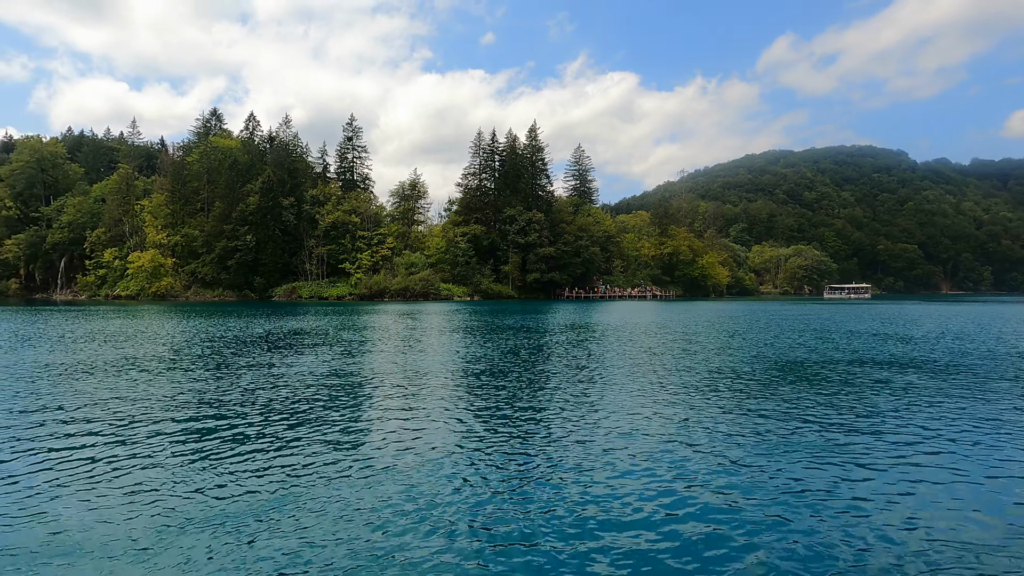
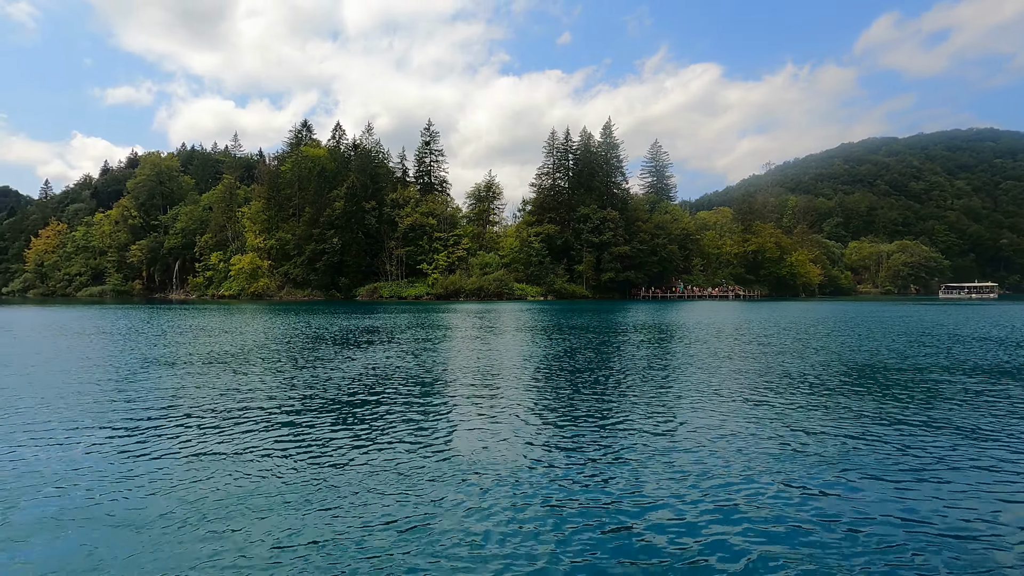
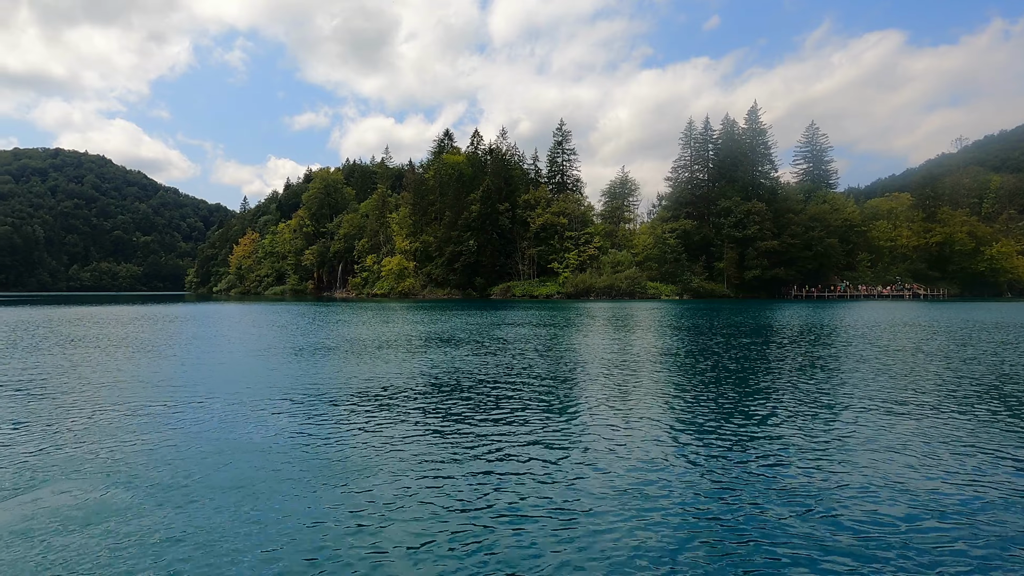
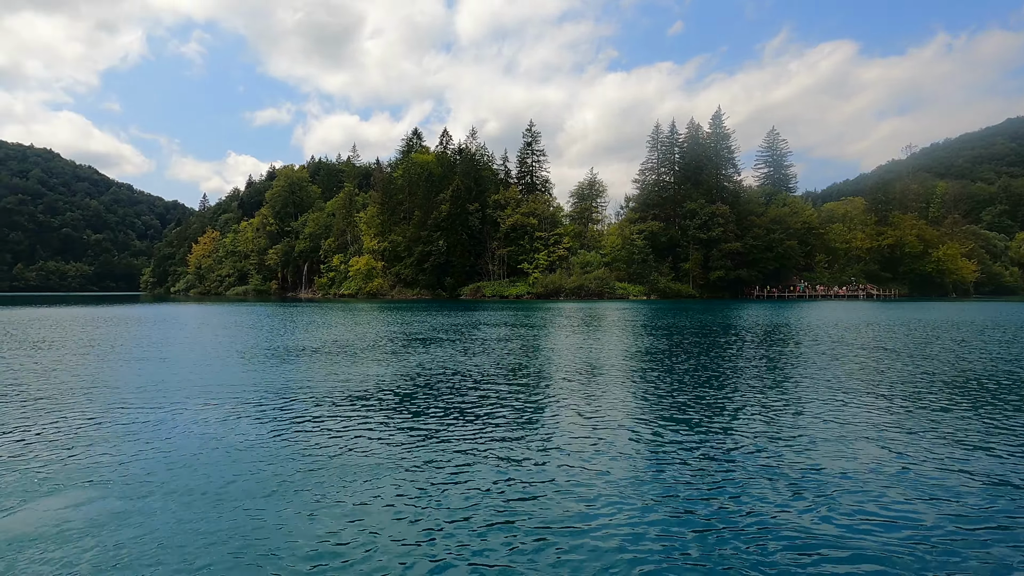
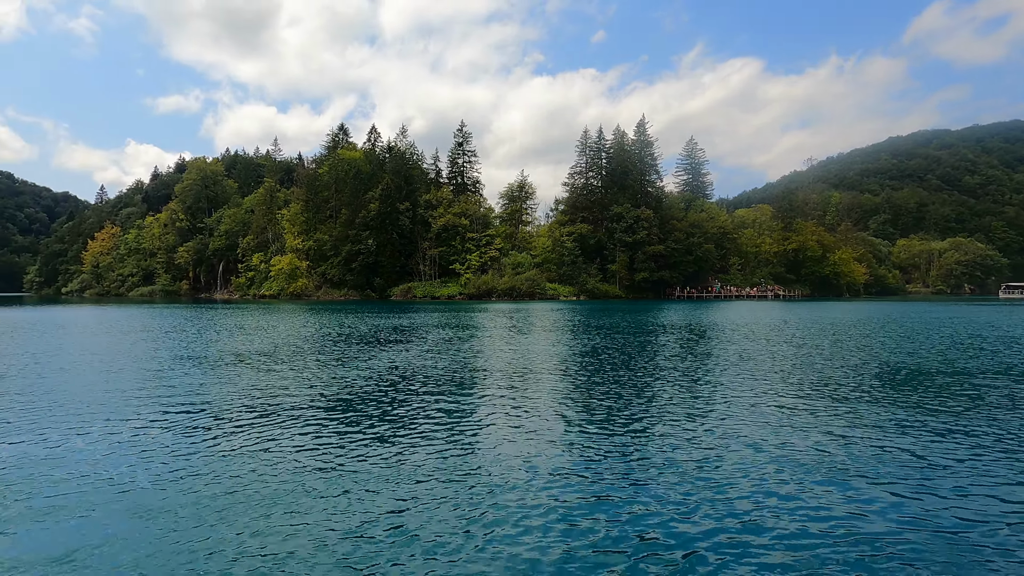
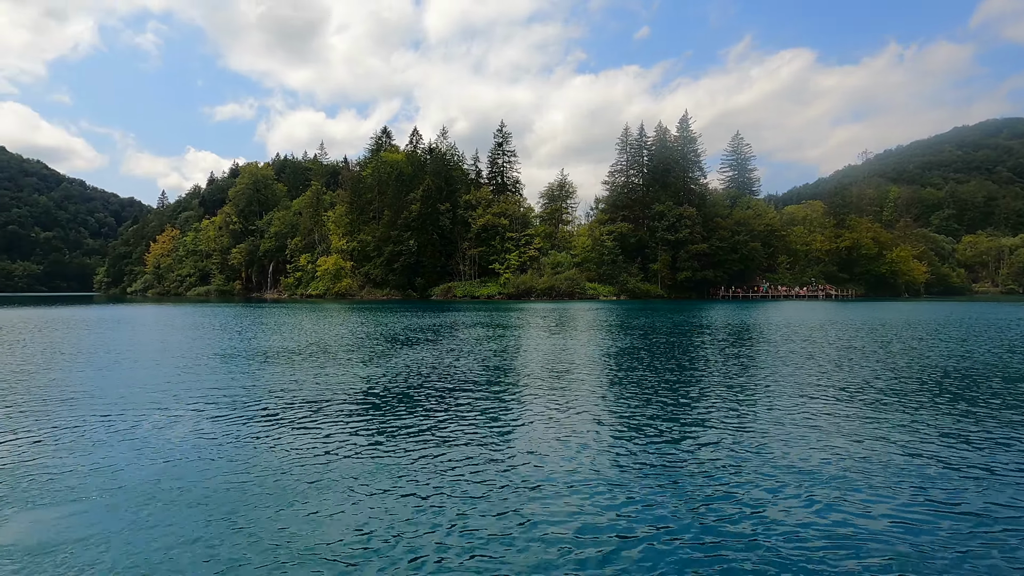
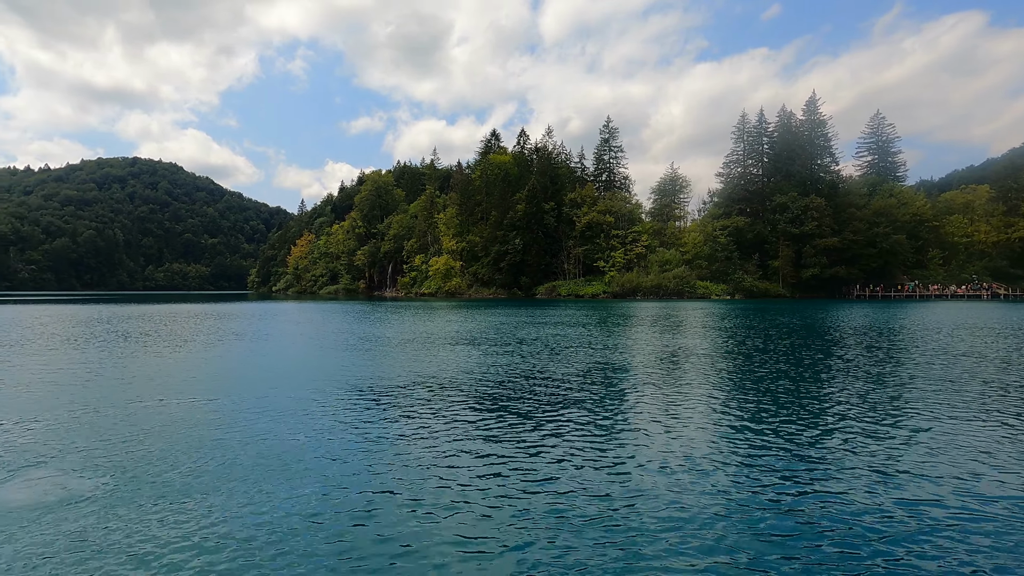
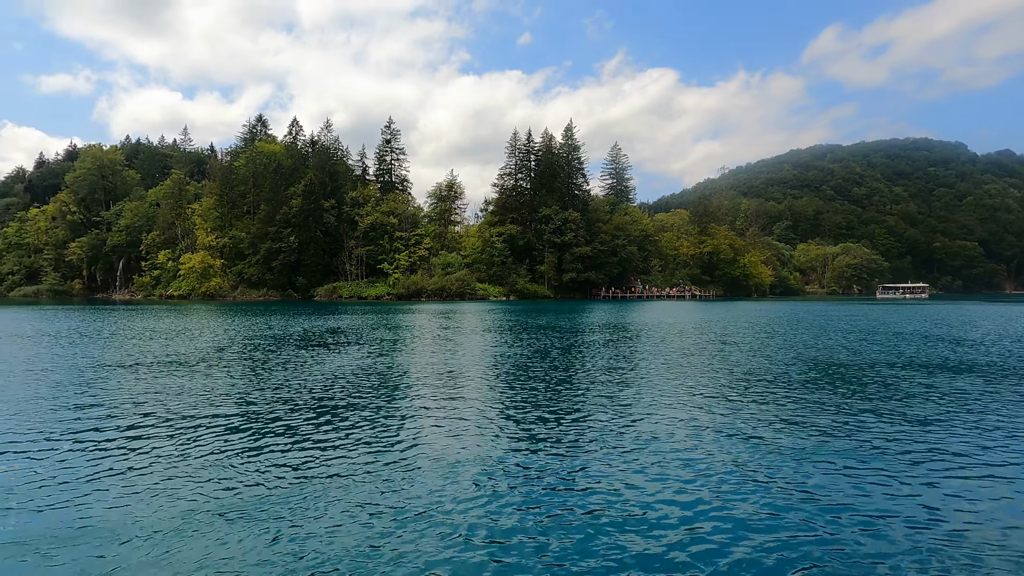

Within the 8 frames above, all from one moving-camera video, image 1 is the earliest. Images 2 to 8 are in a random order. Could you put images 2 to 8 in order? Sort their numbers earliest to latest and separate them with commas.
8, 2, 5, 6, 4, 3, 7
